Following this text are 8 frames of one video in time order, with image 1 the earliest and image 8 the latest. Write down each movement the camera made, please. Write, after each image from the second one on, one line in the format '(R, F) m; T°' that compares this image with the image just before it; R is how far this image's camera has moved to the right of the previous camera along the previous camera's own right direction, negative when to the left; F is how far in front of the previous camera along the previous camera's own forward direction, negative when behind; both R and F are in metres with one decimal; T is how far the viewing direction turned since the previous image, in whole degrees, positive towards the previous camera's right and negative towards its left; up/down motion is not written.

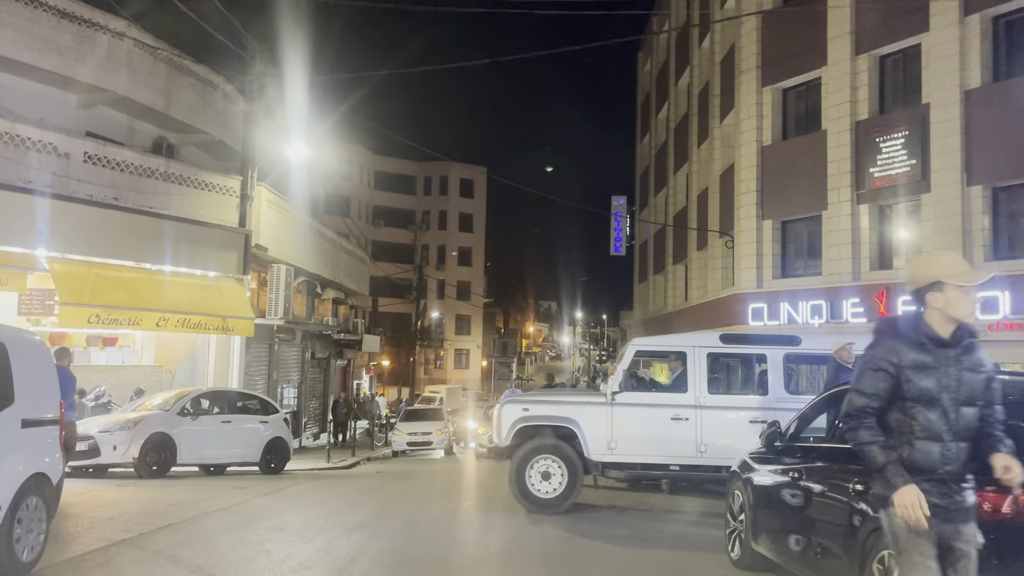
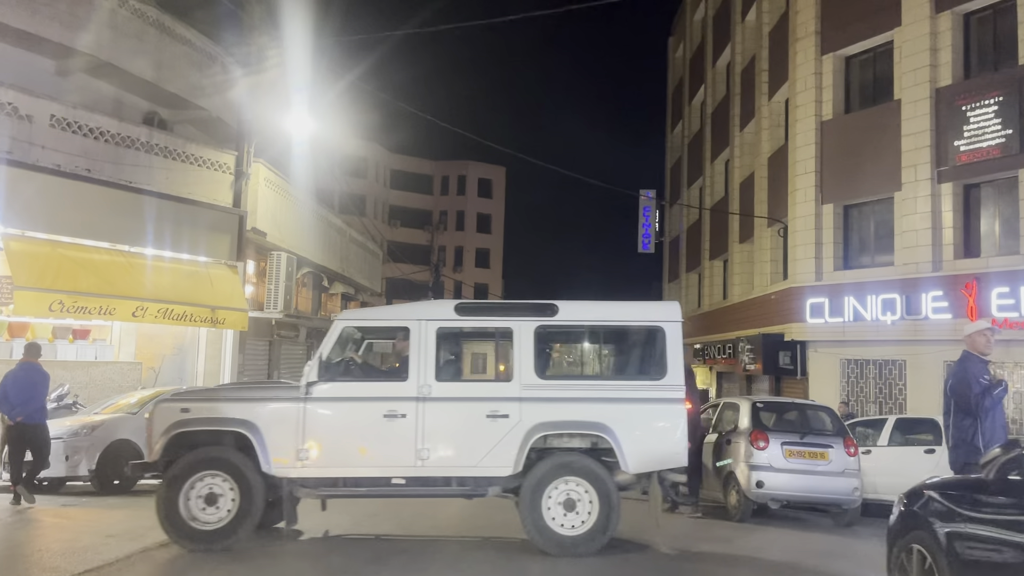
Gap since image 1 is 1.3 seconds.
(-0.2, +2.3) m; -1°
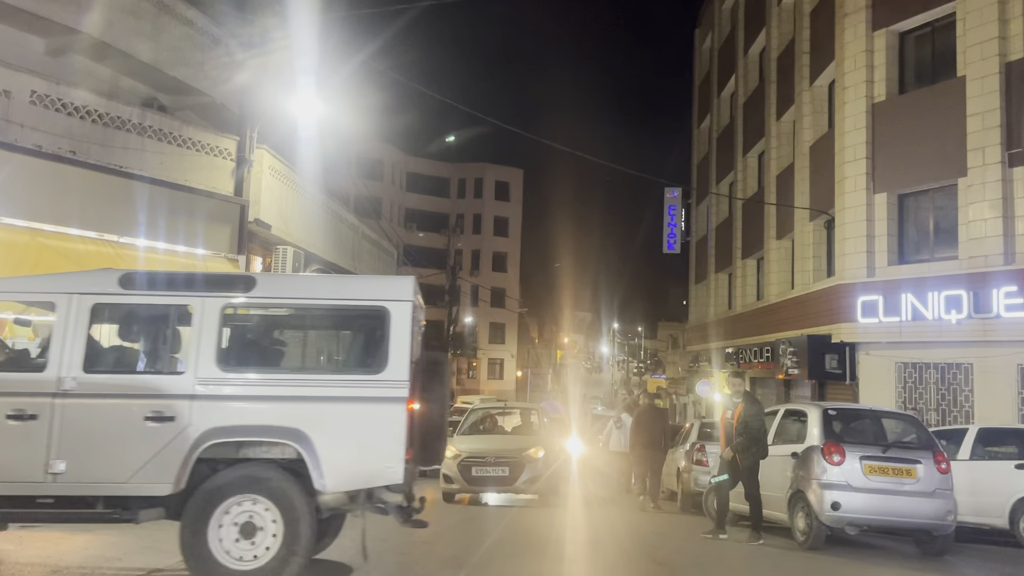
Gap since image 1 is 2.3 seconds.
(-0.2, +1.4) m; -1°
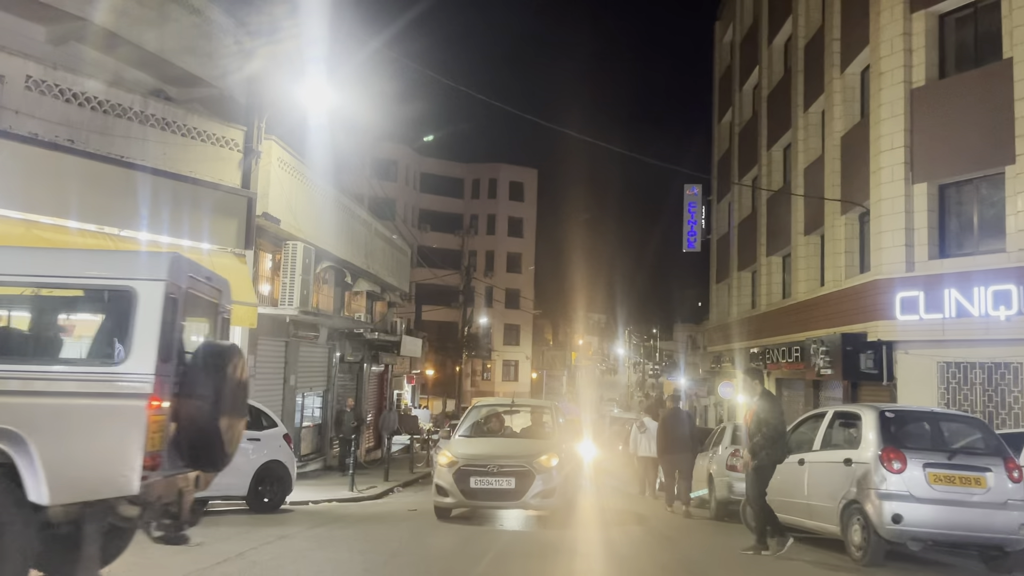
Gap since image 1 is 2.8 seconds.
(-0.1, +0.8) m; -1°
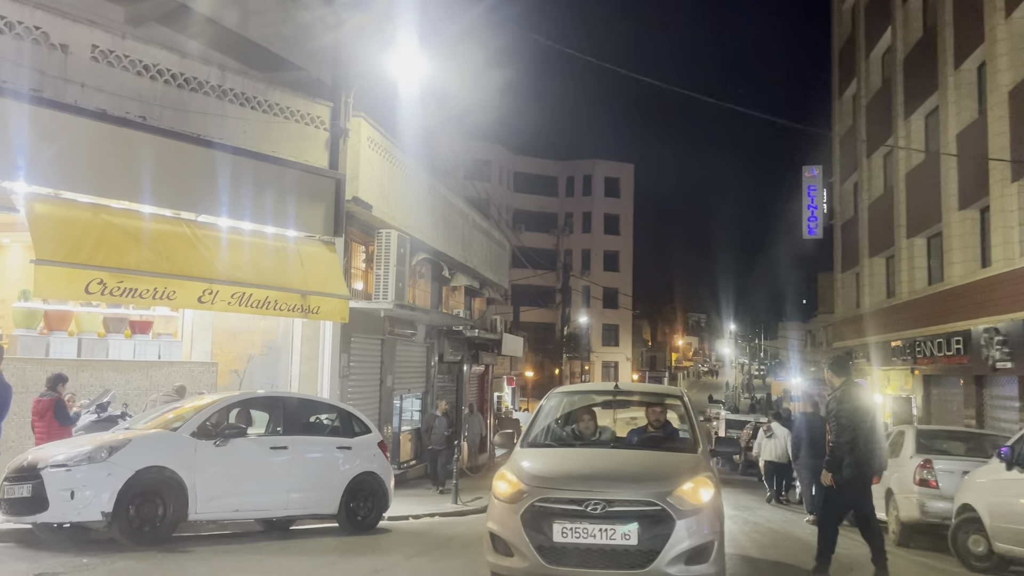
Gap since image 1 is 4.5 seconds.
(-0.4, +1.8) m; -6°
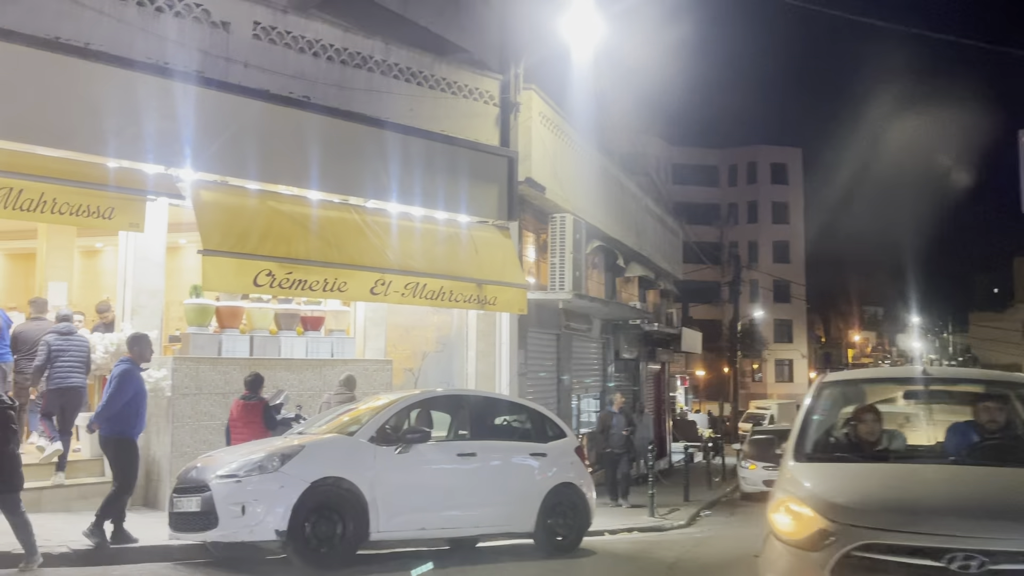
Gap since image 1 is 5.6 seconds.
(-0.6, +1.4) m; -11°
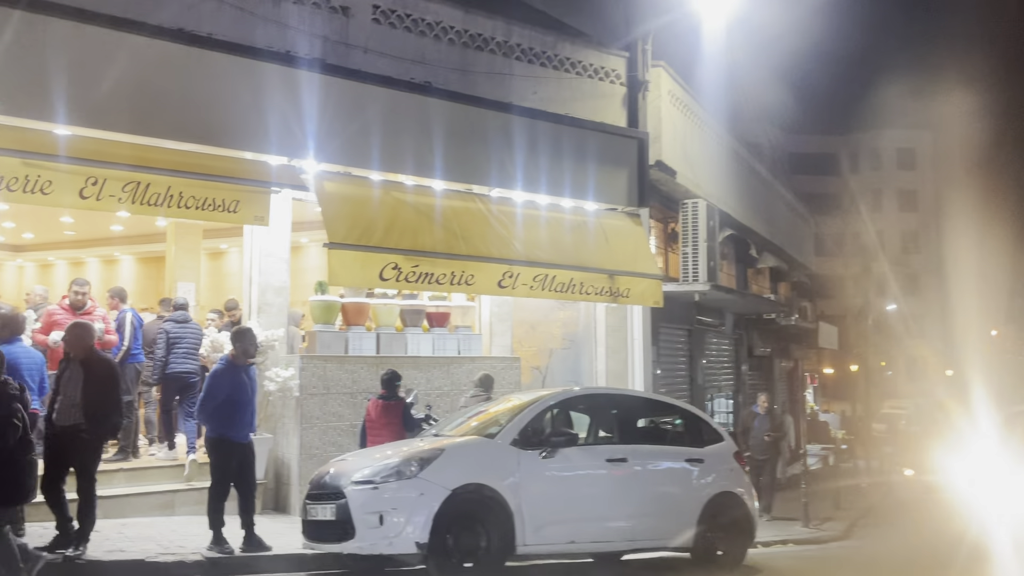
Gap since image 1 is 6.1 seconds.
(-0.4, +0.7) m; -7°
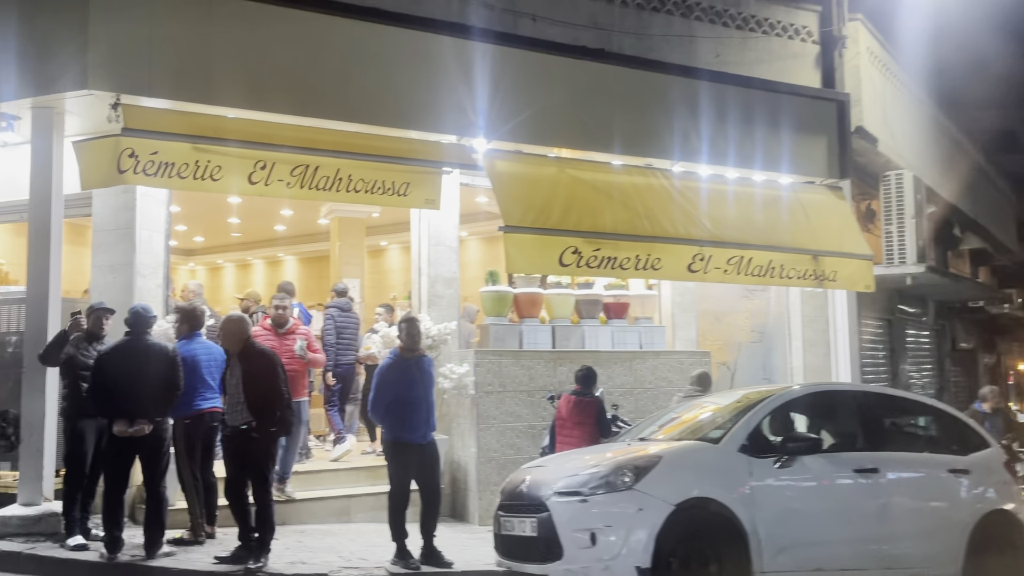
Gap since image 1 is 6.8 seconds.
(-0.5, +0.9) m; -10°
